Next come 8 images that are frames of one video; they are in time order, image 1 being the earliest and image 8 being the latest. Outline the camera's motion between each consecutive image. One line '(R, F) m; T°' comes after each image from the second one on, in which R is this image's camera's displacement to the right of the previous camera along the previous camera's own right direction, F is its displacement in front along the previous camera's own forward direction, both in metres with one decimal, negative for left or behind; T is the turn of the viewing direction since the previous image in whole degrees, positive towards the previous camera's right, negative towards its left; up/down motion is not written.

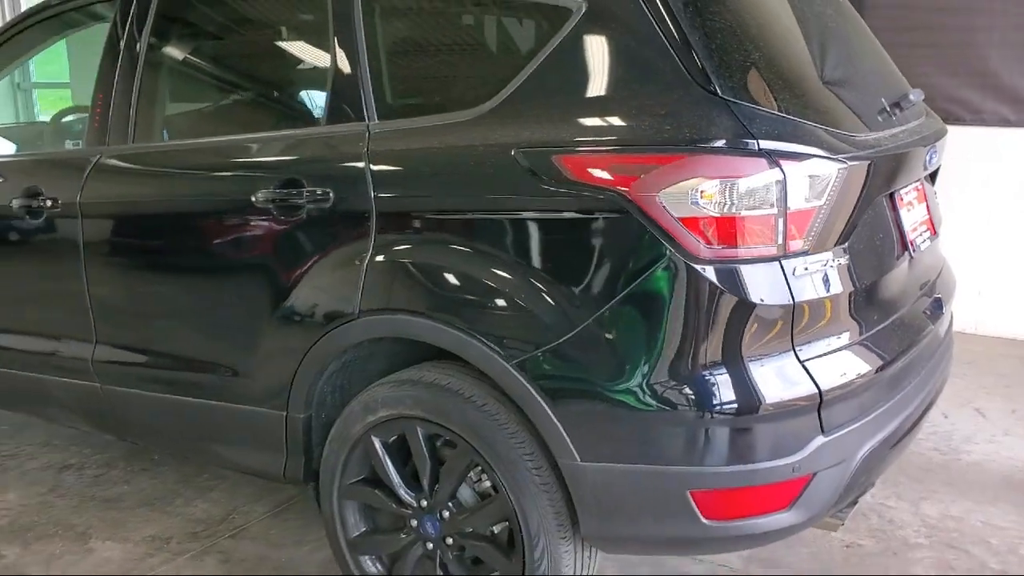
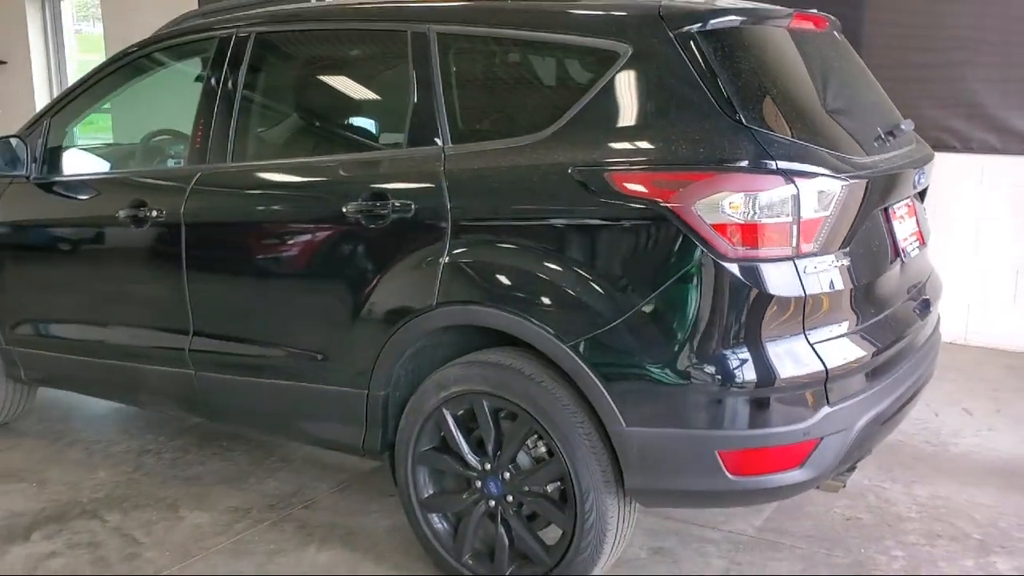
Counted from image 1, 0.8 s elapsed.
(-0.1, -0.4) m; 0°
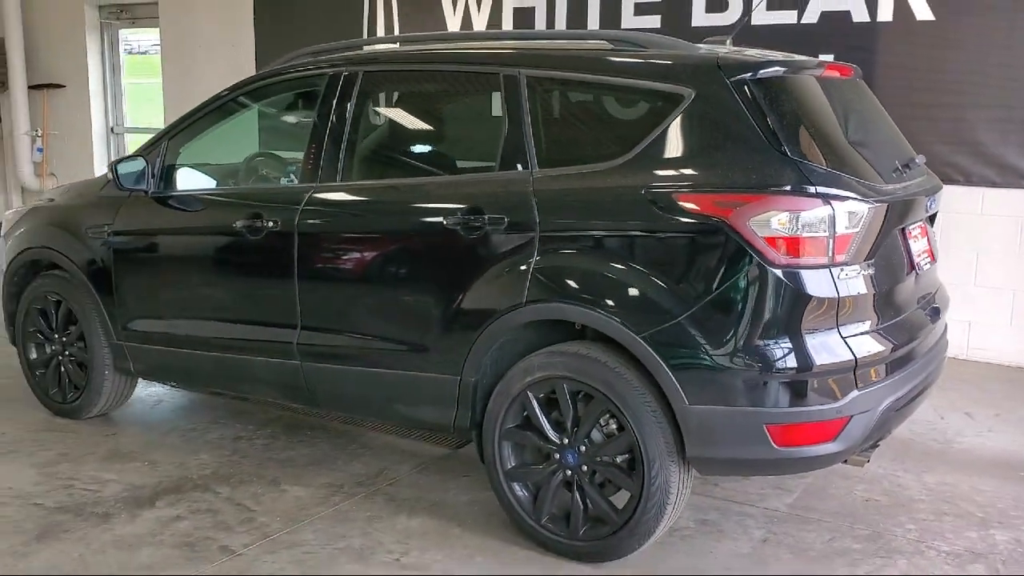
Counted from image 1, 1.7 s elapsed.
(-0.2, -0.4) m; 0°
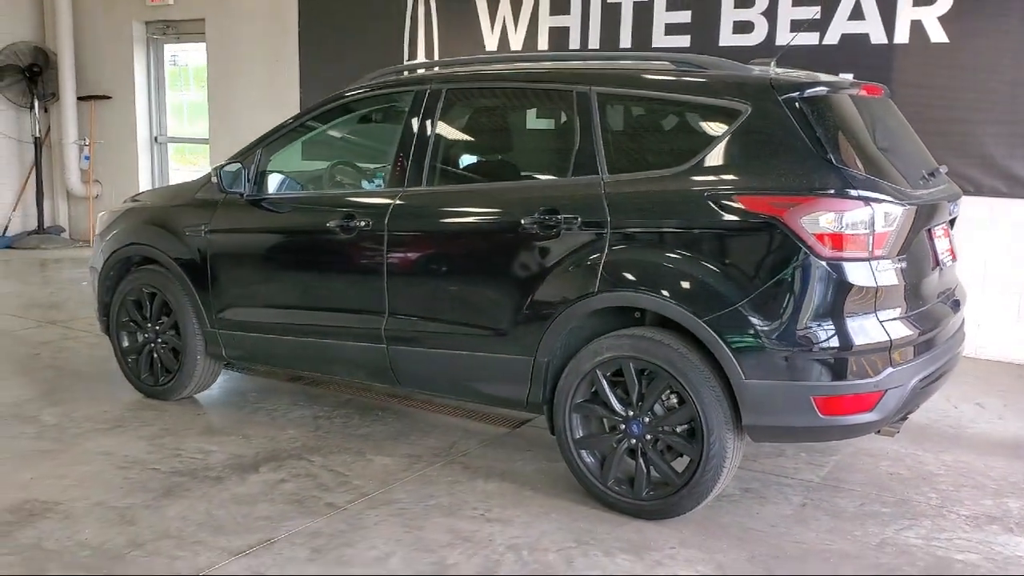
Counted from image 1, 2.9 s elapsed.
(-0.2, -0.4) m; 0°
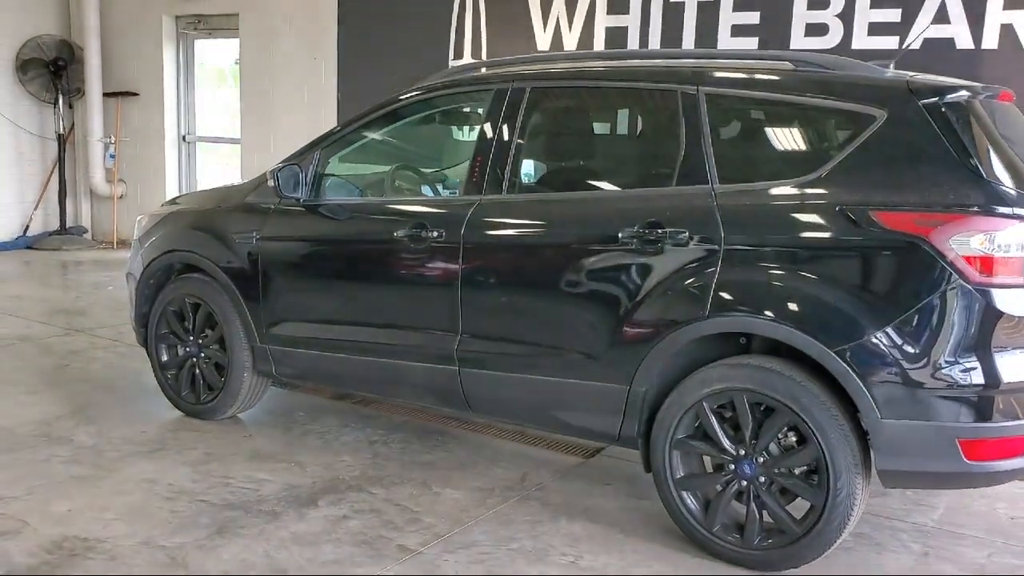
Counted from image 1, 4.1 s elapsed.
(-0.2, +0.3) m; 0°
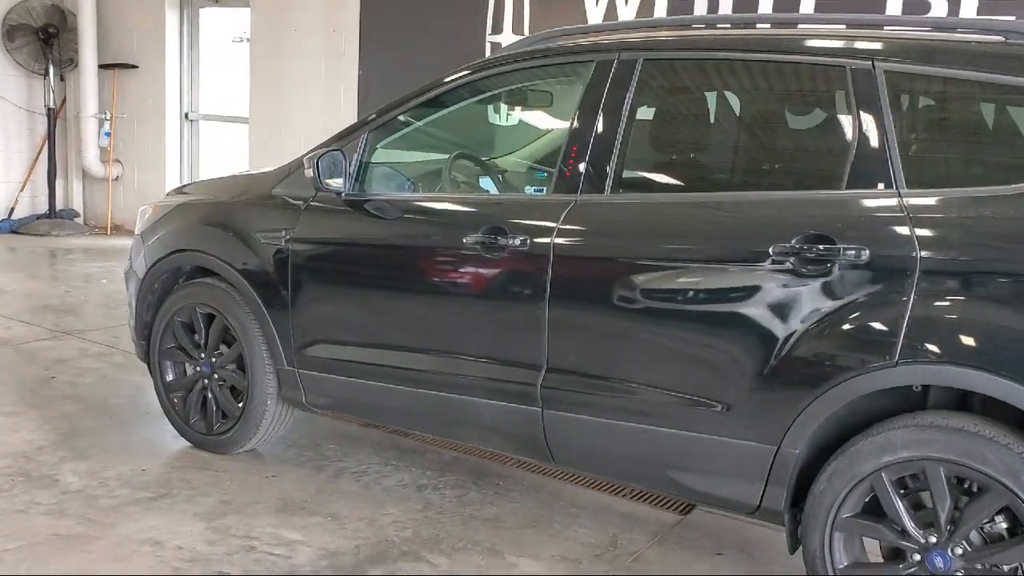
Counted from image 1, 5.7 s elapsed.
(-0.3, +0.7) m; 0°
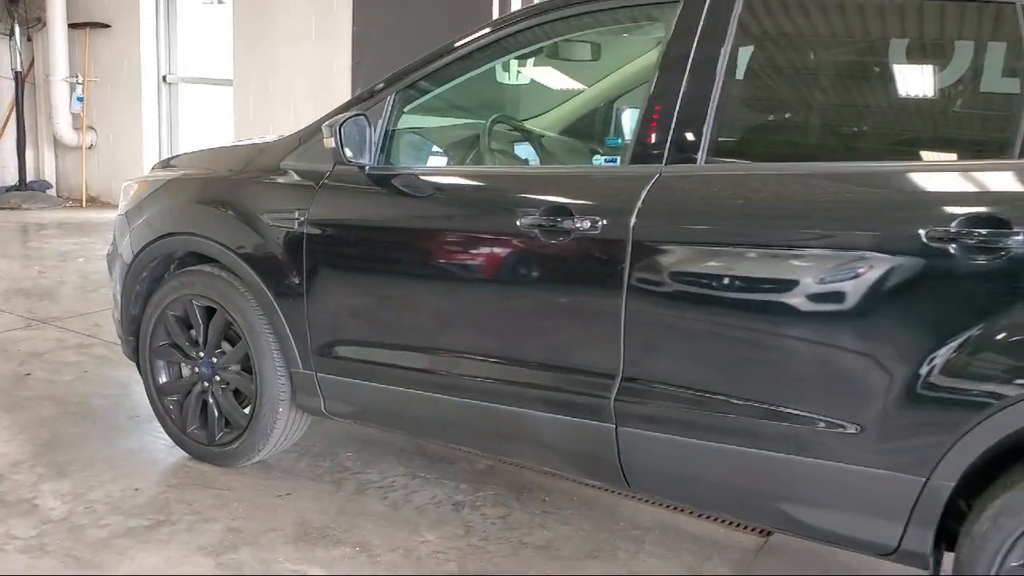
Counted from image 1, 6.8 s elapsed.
(-0.2, +0.5) m; +1°
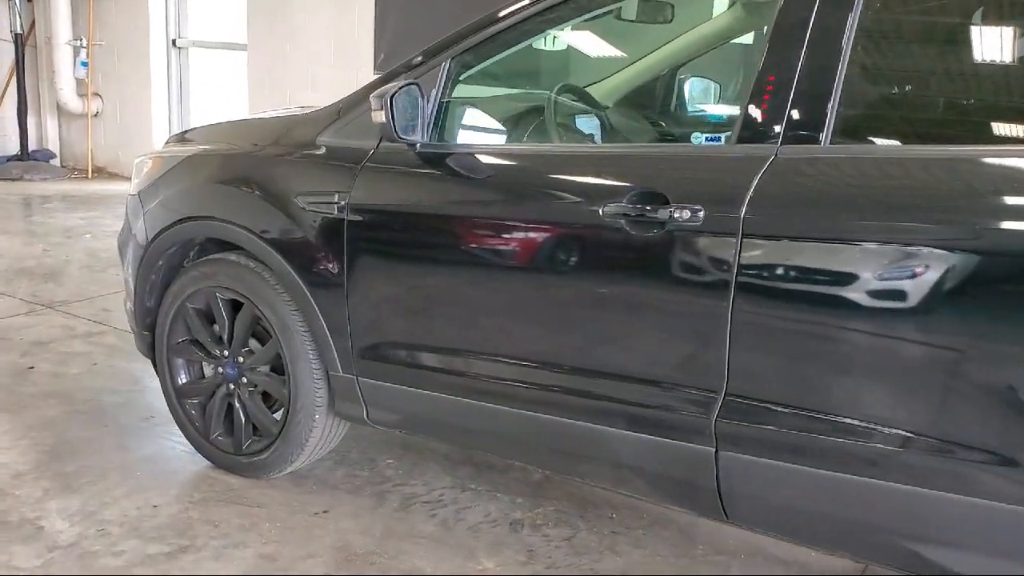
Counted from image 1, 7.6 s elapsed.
(-0.1, +0.3) m; 0°
